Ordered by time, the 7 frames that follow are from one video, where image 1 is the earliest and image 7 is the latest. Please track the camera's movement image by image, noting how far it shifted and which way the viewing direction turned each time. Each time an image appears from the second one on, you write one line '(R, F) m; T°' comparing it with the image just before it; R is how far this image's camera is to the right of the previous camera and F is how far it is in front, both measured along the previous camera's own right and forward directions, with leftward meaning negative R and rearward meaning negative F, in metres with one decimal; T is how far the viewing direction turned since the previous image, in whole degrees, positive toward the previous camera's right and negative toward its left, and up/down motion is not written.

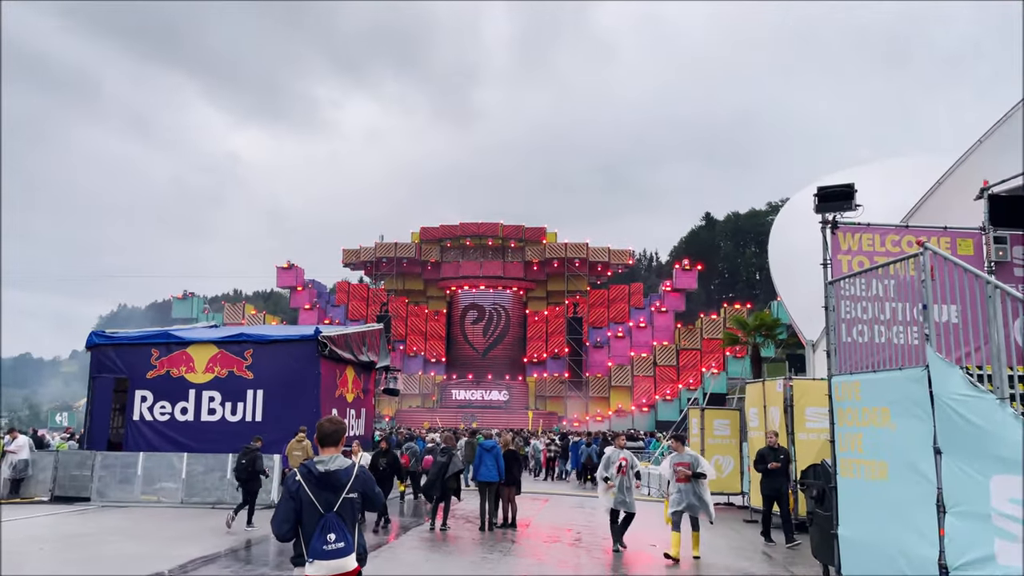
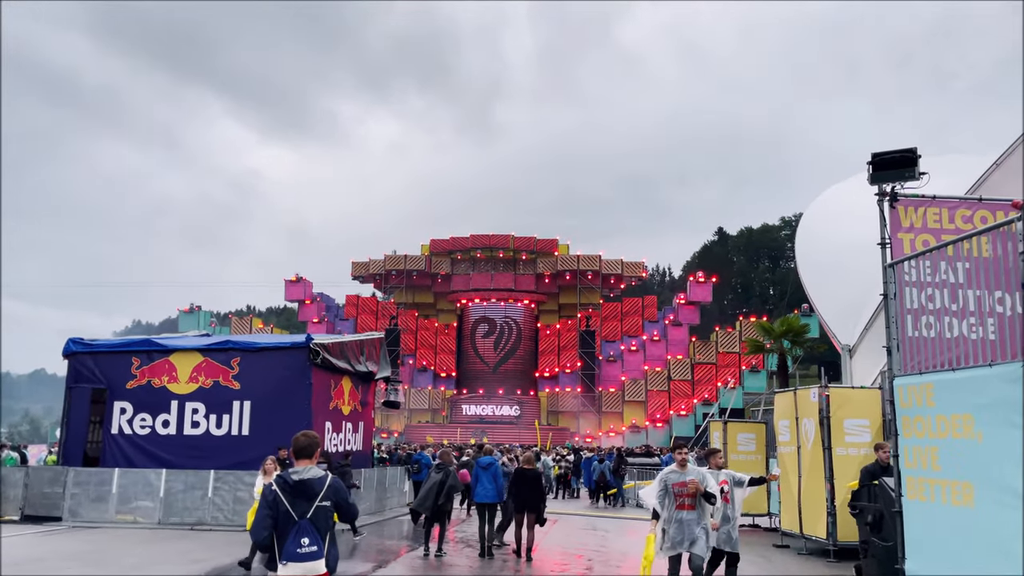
(+0.1, +1.3) m; -1°
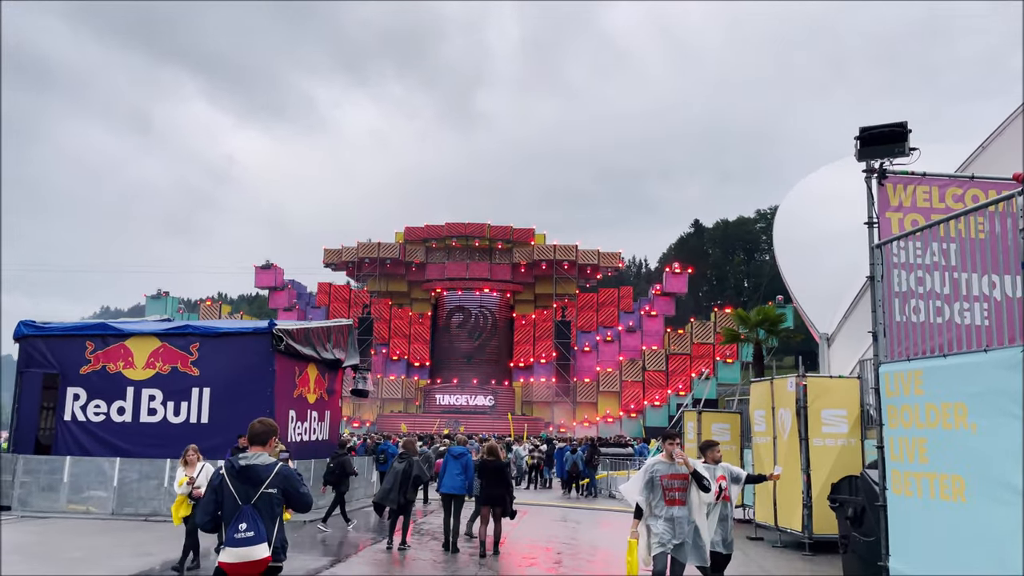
(+0.1, +0.5) m; +2°
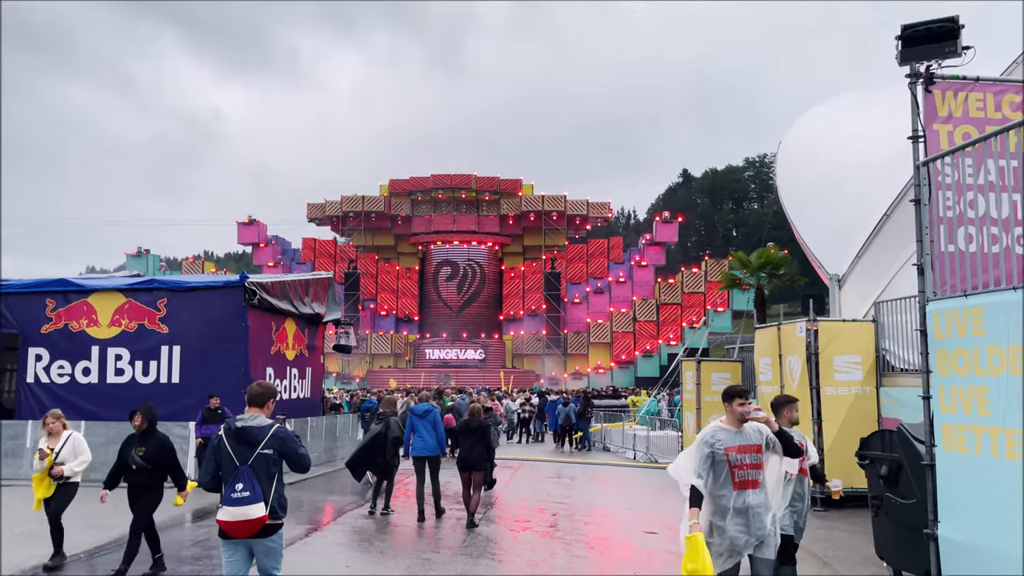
(0.0, +0.9) m; +1°
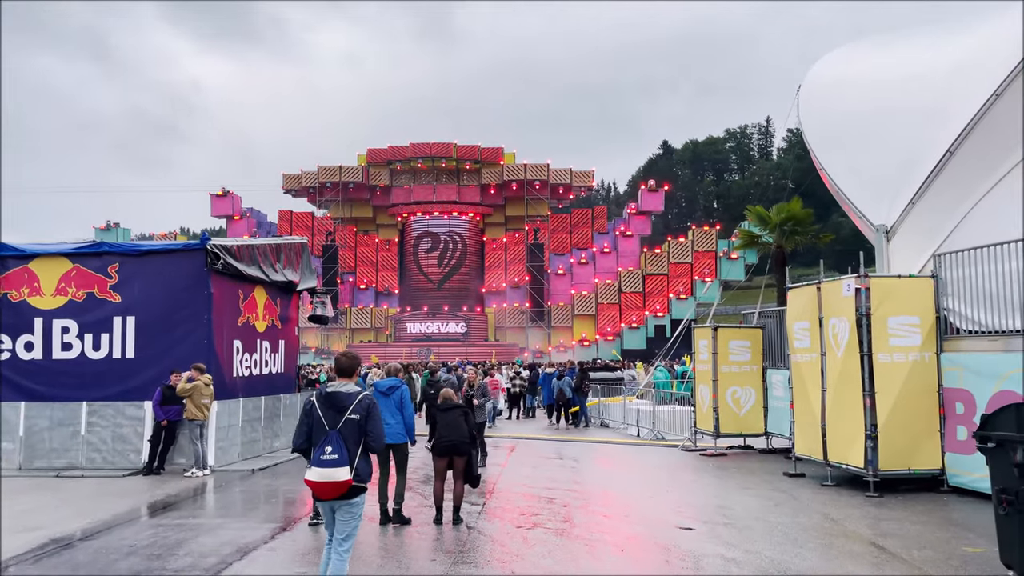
(-0.3, +1.5) m; +1°
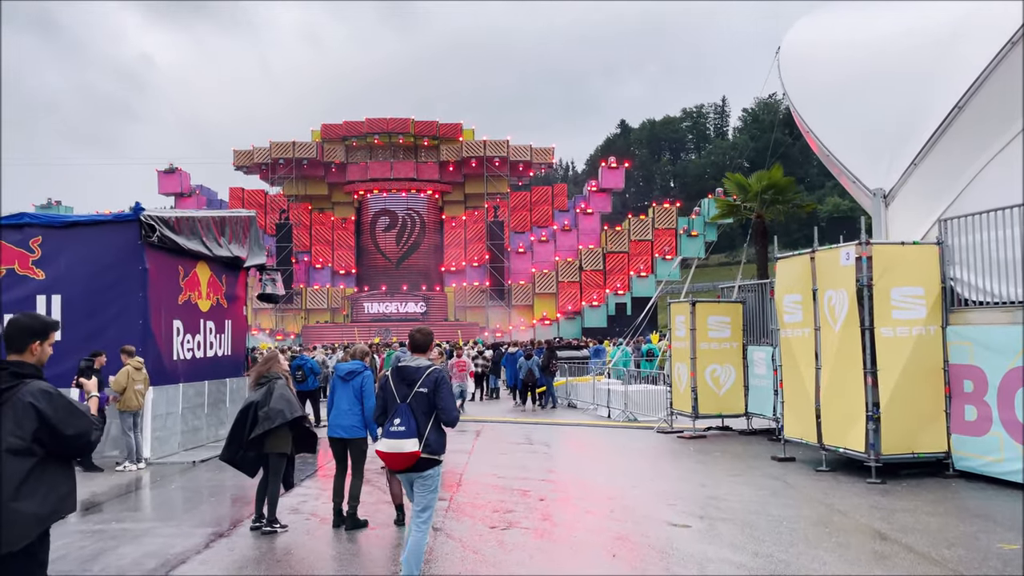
(-0.1, +1.0) m; +3°
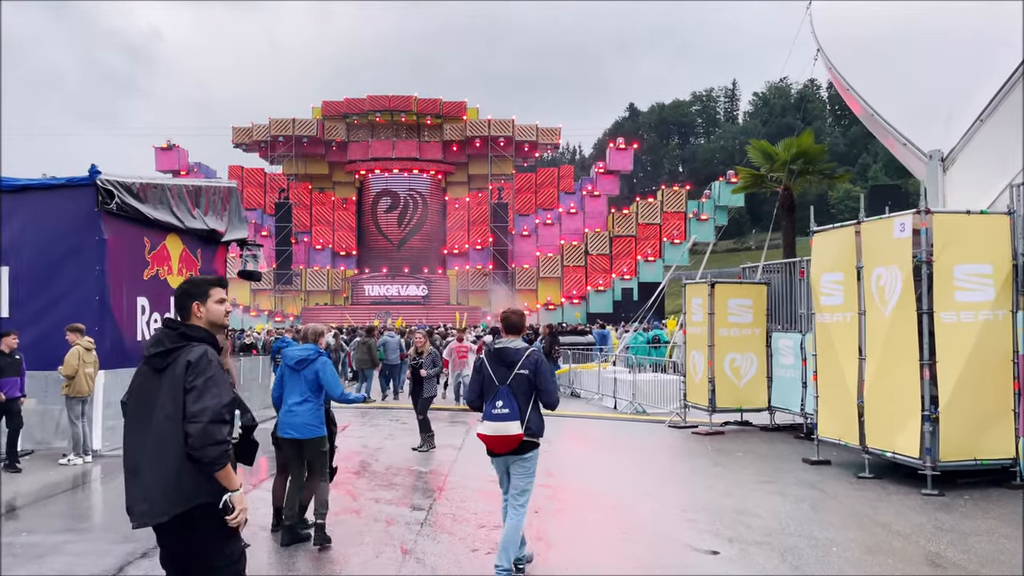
(+0.1, +1.3) m; 0°
